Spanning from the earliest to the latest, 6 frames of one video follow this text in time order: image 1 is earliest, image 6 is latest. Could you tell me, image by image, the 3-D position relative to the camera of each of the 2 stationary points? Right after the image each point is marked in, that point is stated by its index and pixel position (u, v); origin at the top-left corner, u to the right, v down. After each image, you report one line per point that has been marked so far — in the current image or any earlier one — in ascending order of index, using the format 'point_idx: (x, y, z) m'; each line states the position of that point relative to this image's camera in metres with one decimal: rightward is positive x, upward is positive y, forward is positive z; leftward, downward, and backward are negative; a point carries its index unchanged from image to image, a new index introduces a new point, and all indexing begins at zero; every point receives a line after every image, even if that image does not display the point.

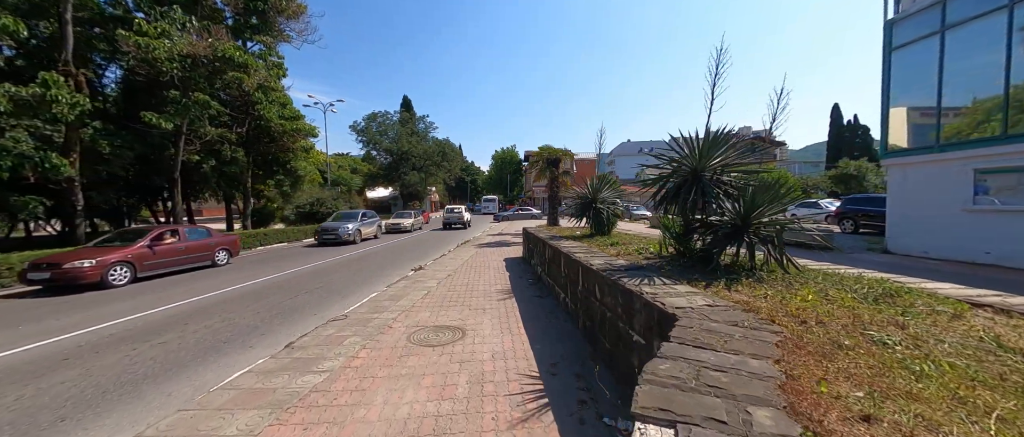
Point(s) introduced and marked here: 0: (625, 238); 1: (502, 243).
0: (+2.2, -0.4, +6.7) m
1: (-0.4, -1.1, +15.2) m
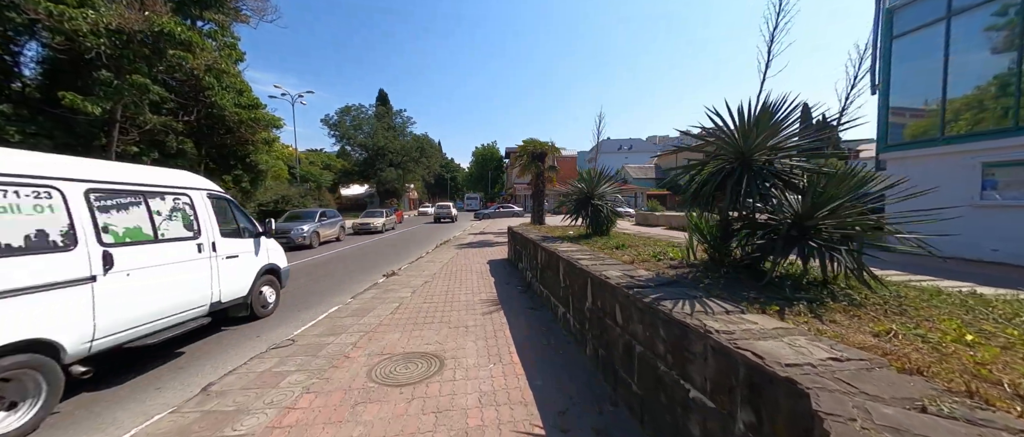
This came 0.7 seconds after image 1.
0: (+2.0, -0.4, +5.8) m
1: (-1.1, -1.0, +14.2) m
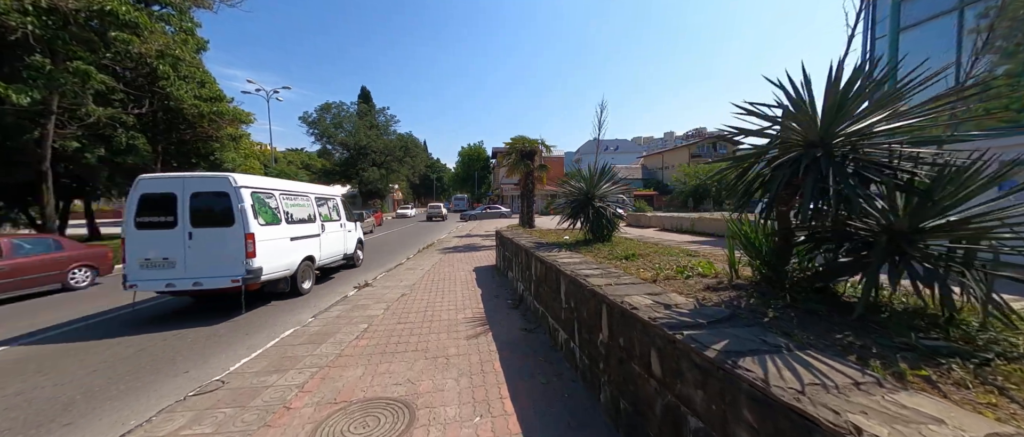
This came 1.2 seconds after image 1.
0: (+1.9, -0.4, +5.0) m
1: (-1.6, -1.1, +13.3) m
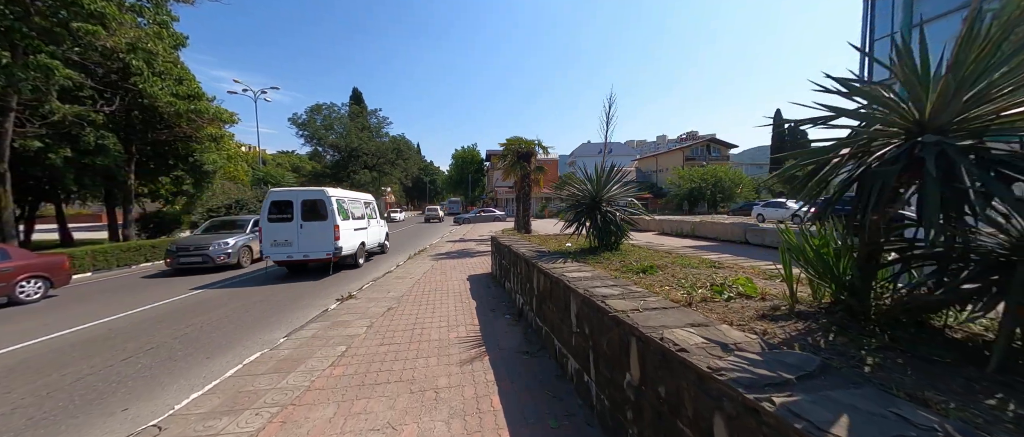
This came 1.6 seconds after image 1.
0: (+1.8, -0.5, +4.5) m
1: (-1.8, -1.3, +12.7) m
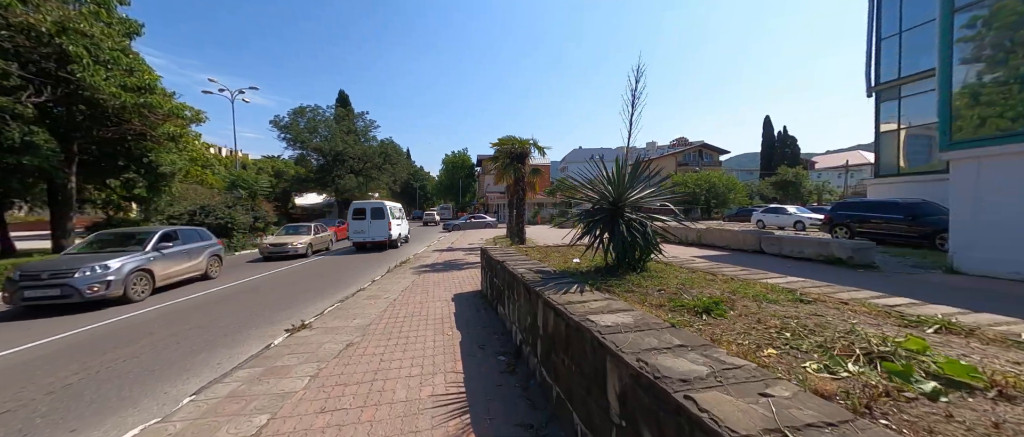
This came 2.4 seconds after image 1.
0: (+1.8, -0.6, +3.2) m
1: (-2.0, -1.5, +11.4) m
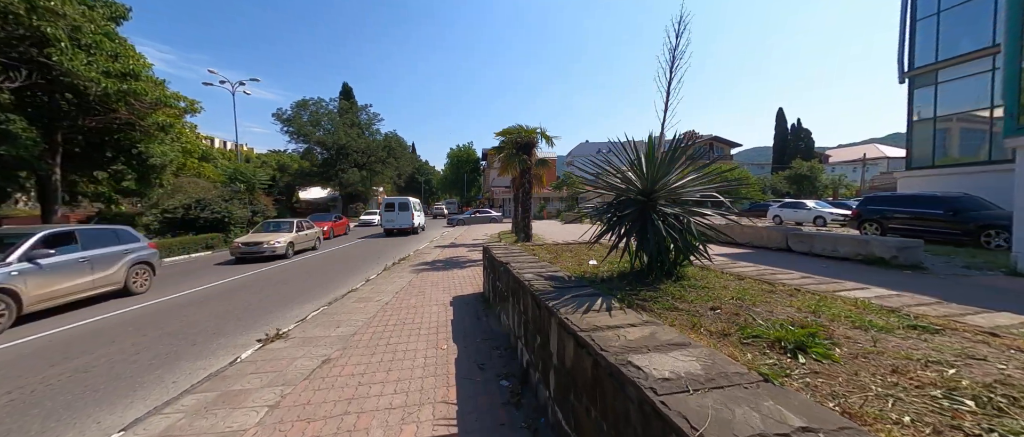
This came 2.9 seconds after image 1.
0: (+1.8, -0.6, +2.5) m
1: (-1.8, -1.3, +10.7) m
